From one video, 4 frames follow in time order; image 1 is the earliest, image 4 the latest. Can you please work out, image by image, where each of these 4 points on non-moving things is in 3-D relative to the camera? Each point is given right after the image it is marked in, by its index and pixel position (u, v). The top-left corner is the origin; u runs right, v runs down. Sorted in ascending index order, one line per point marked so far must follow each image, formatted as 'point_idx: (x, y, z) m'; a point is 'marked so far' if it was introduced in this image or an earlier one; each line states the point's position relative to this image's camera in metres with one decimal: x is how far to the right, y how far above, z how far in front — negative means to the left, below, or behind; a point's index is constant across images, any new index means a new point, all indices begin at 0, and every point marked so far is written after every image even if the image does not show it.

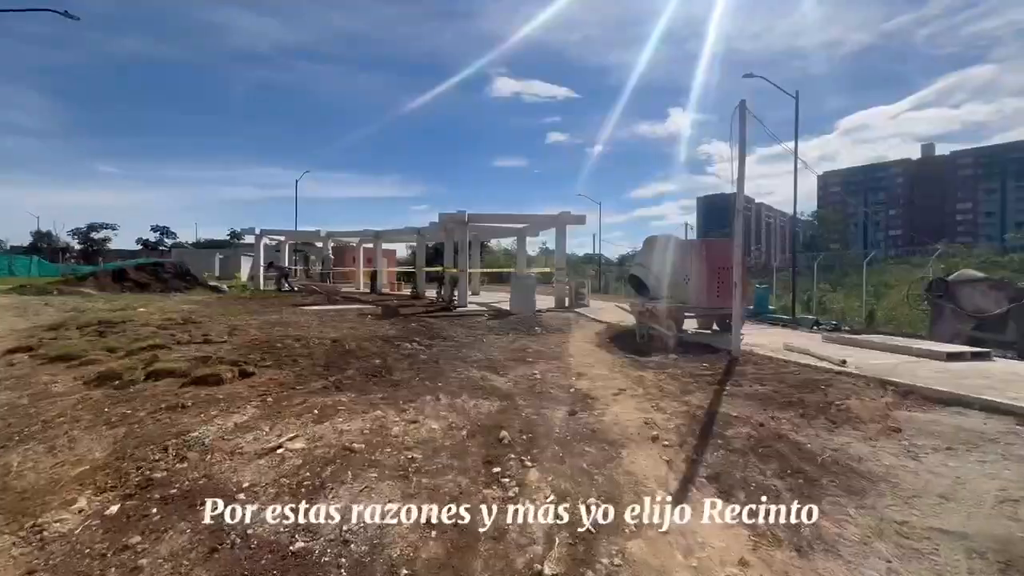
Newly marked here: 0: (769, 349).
0: (+4.5, -1.1, +8.0) m
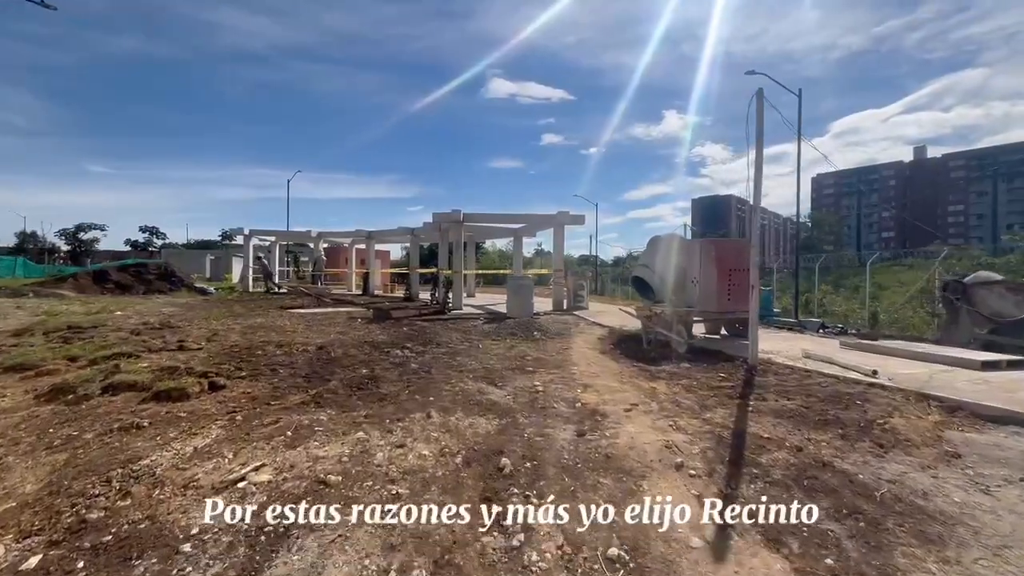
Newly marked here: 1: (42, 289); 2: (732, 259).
0: (+4.5, -1.1, +7.4) m
1: (-20.5, 0.0, +19.9) m
2: (+4.5, +0.6, +9.3) m
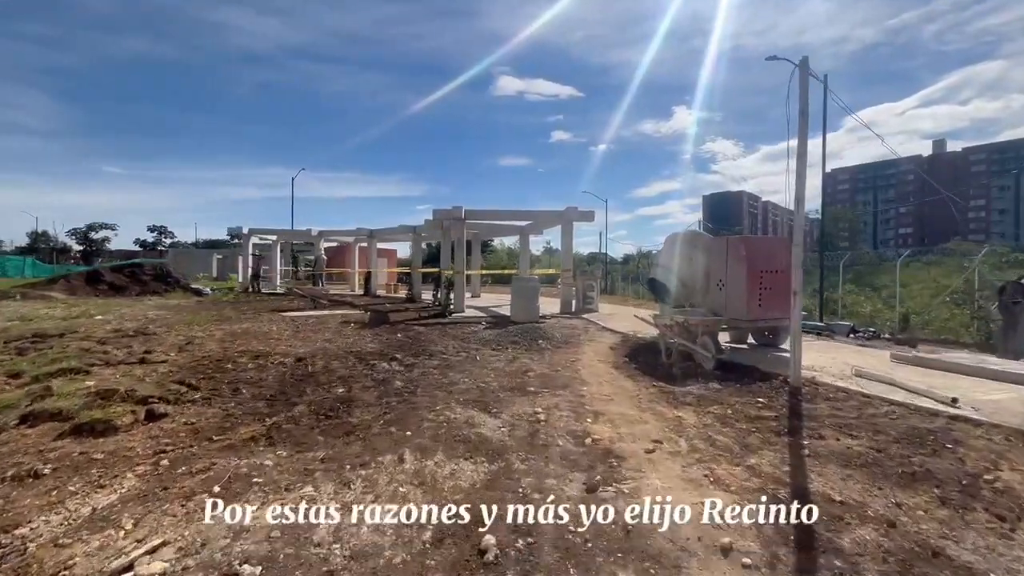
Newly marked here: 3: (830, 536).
0: (+4.5, -1.2, +6.3) m
1: (-20.3, -0.1, +19.2) m
2: (+4.5, +0.5, +8.1) m
3: (+2.1, -1.6, +3.0) m
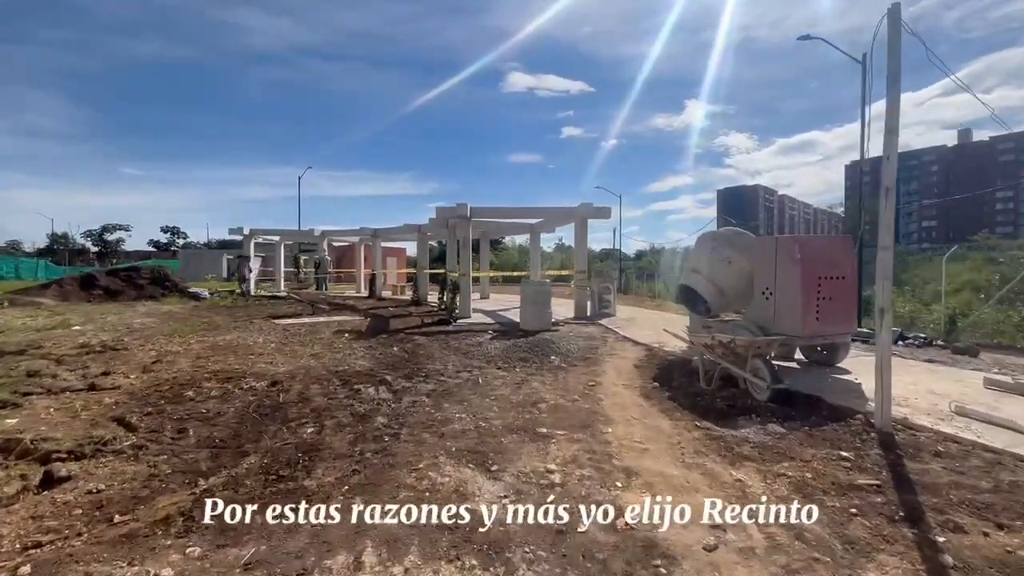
0: (+4.5, -1.4, +4.9) m
1: (-19.9, -0.4, +18.5) m
2: (+4.6, +0.4, +6.7) m
3: (+2.1, -1.8, +1.7) m
